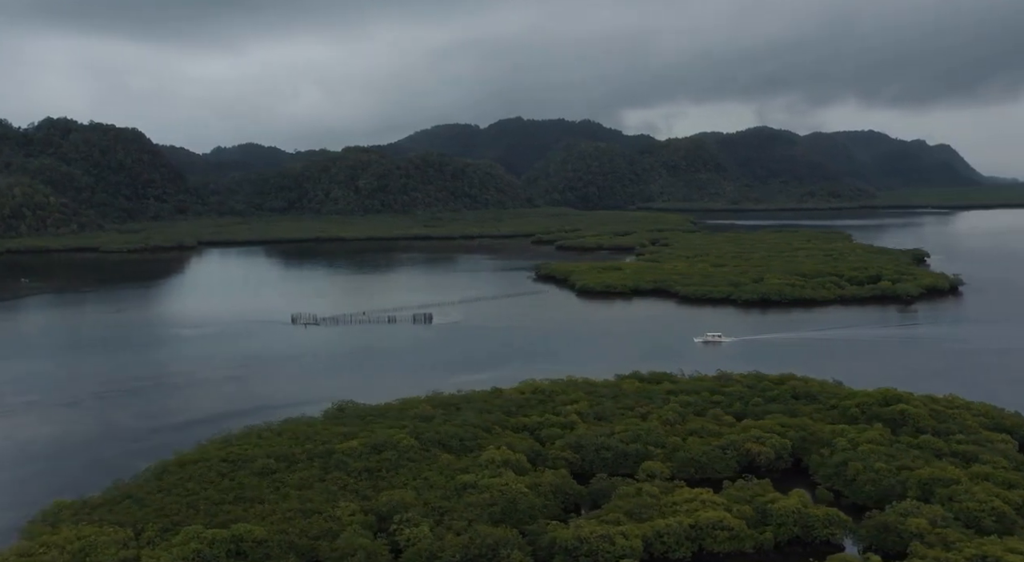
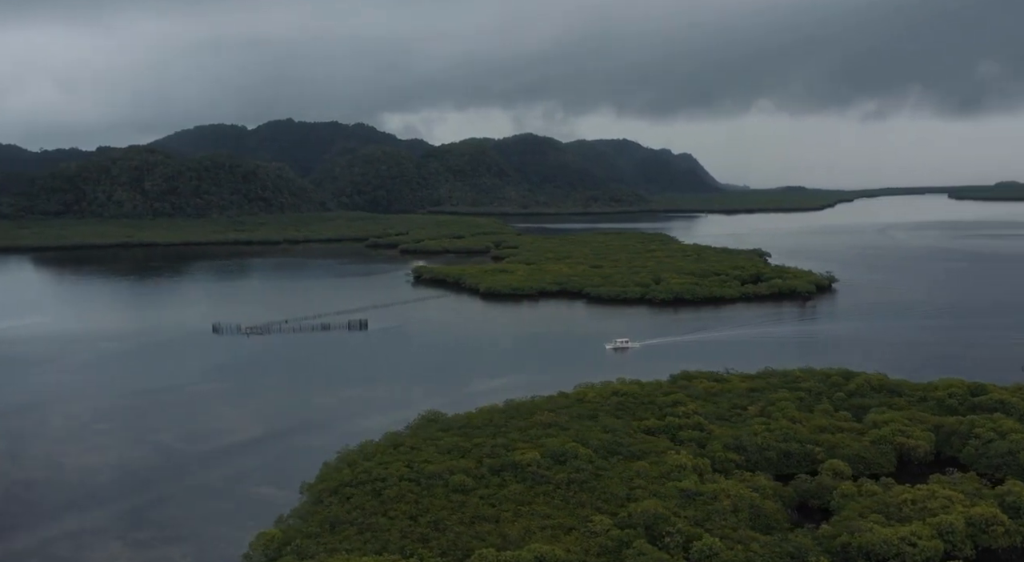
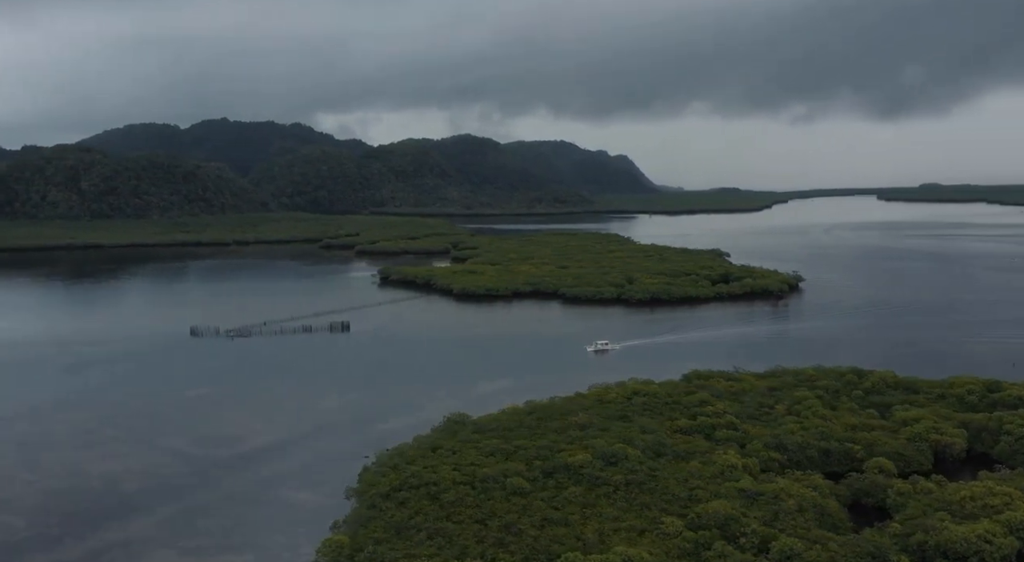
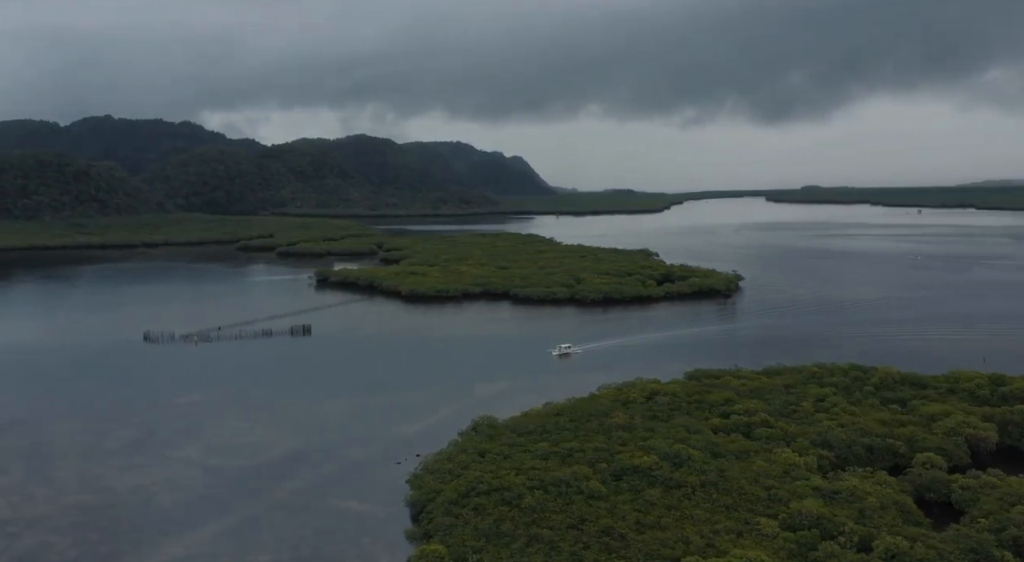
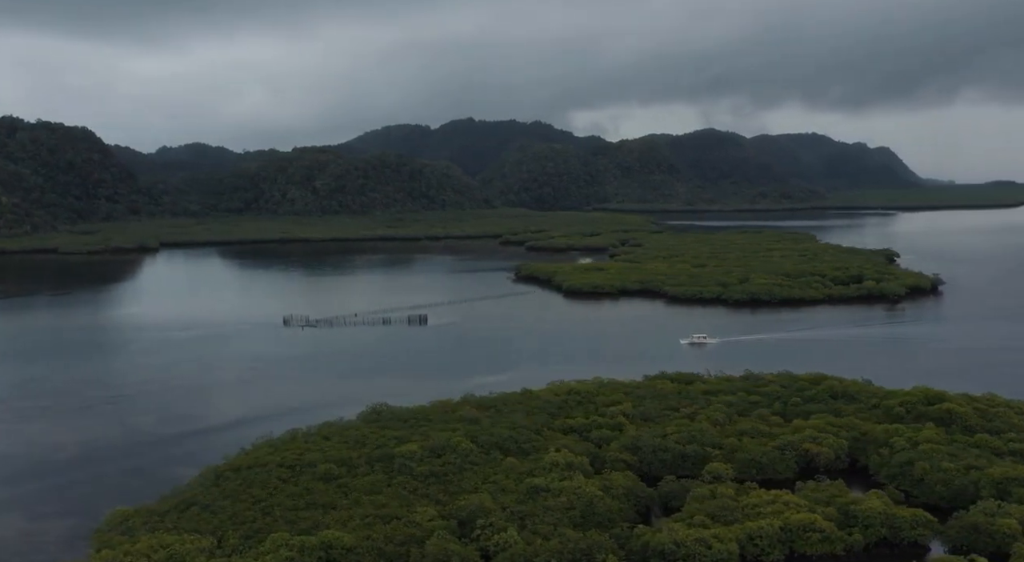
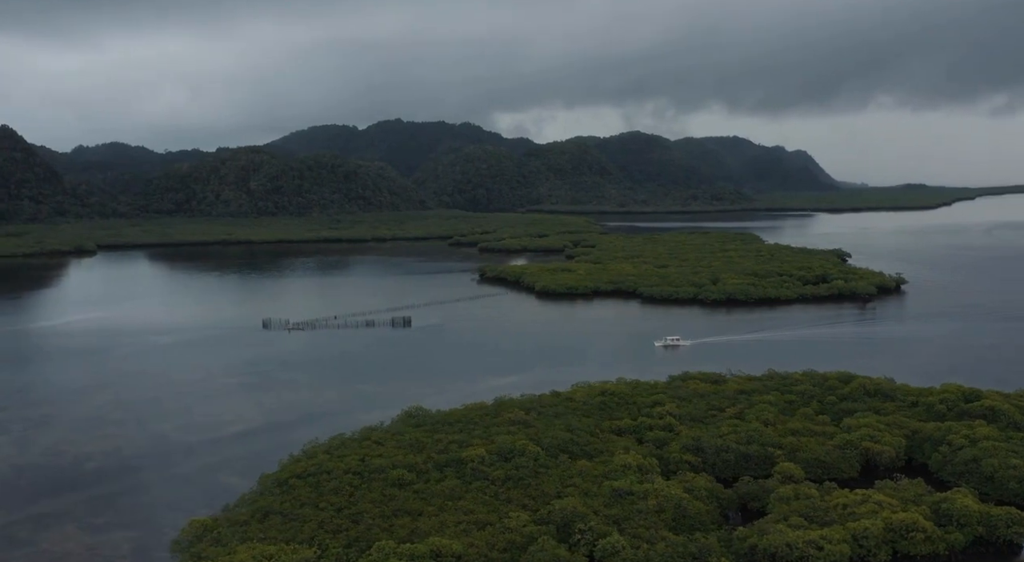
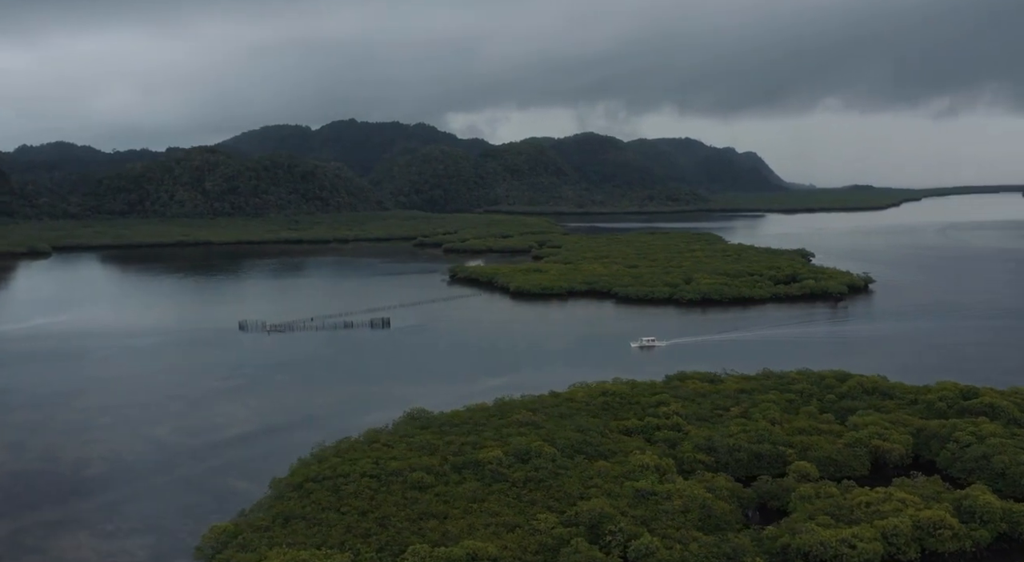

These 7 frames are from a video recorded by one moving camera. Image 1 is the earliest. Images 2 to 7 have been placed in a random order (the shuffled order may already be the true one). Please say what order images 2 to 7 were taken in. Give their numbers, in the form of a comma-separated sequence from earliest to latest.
5, 6, 7, 2, 3, 4
